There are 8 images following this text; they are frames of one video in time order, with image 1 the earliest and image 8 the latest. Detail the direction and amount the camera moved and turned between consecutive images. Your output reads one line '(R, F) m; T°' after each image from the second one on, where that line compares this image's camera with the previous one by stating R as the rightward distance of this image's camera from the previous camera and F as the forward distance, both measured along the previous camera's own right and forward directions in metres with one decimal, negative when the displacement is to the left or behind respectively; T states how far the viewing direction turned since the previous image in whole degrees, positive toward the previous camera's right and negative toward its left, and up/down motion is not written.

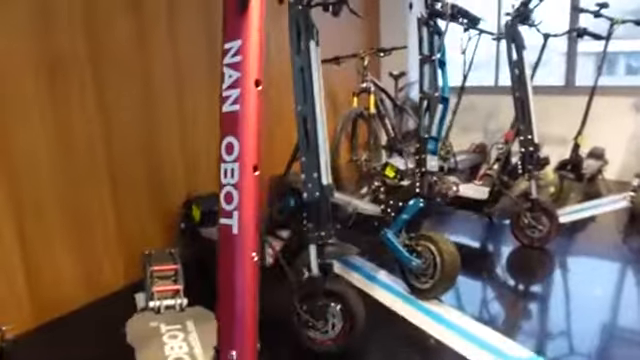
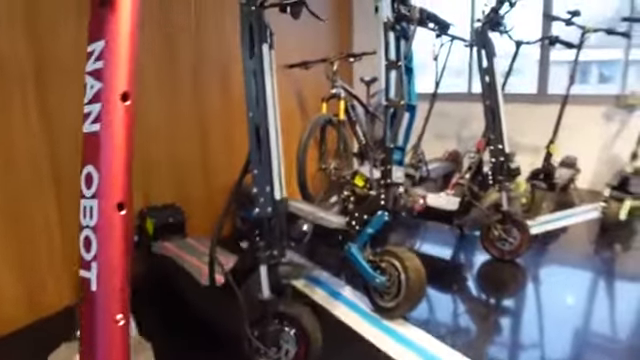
(+0.1, +0.2) m; +2°
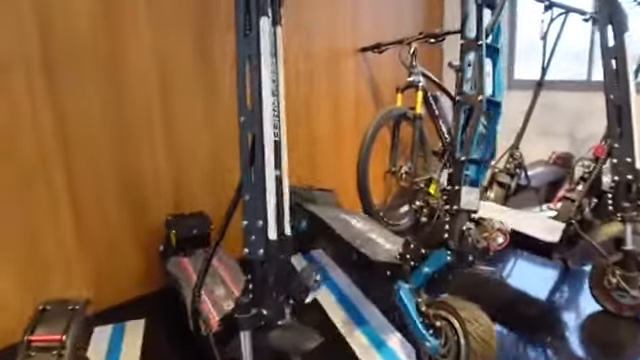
(+0.2, +0.7) m; -12°
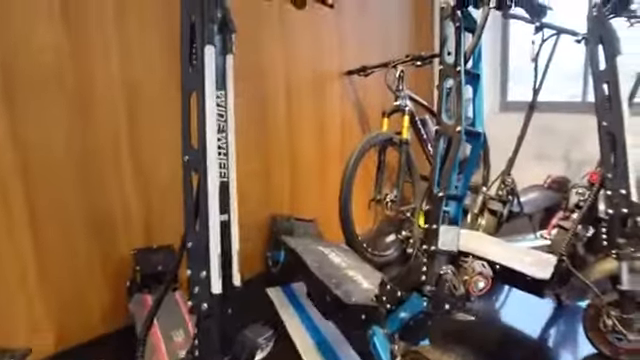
(+0.1, +0.2) m; 0°
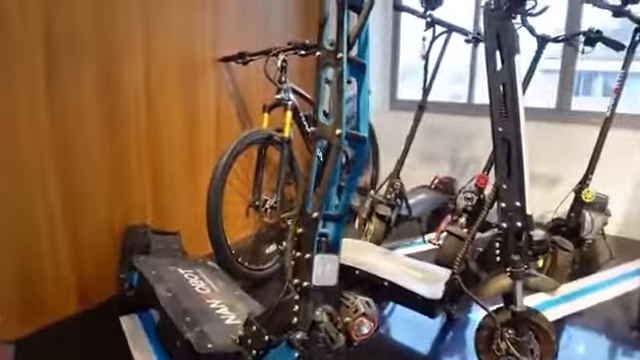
(+0.2, +0.4) m; +12°
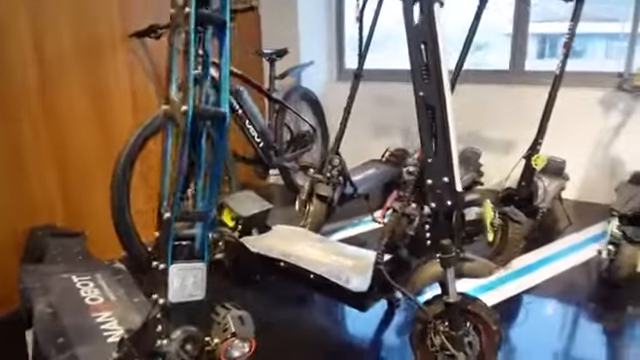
(+0.3, +0.3) m; +2°
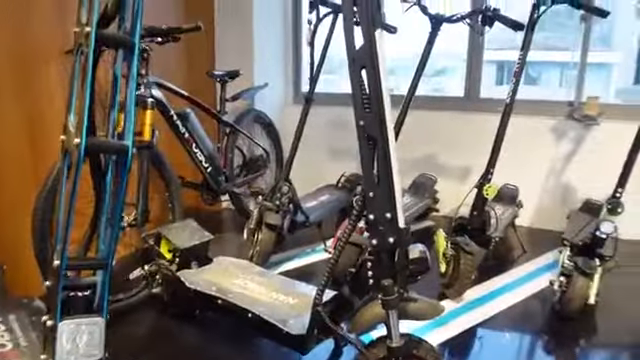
(+0.1, +0.1) m; +4°
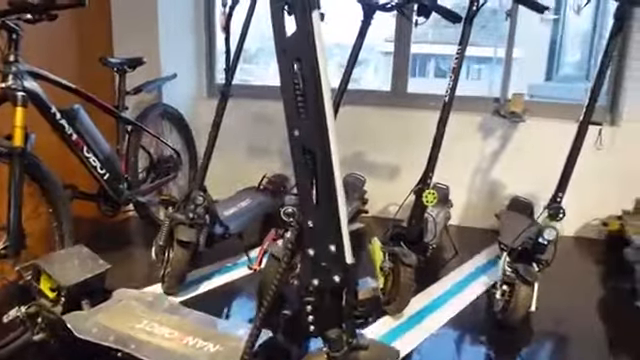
(0.0, +0.4) m; +10°
